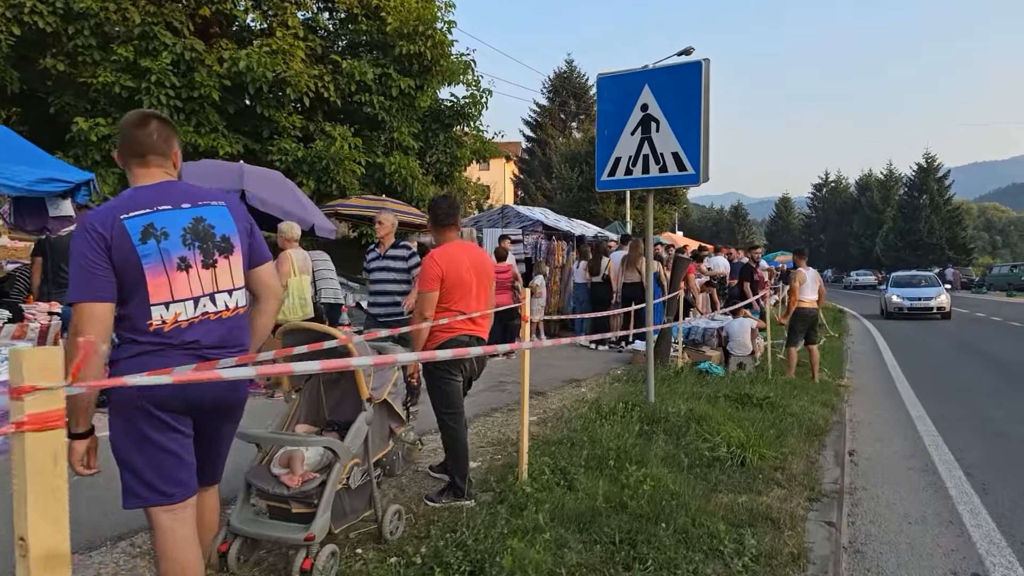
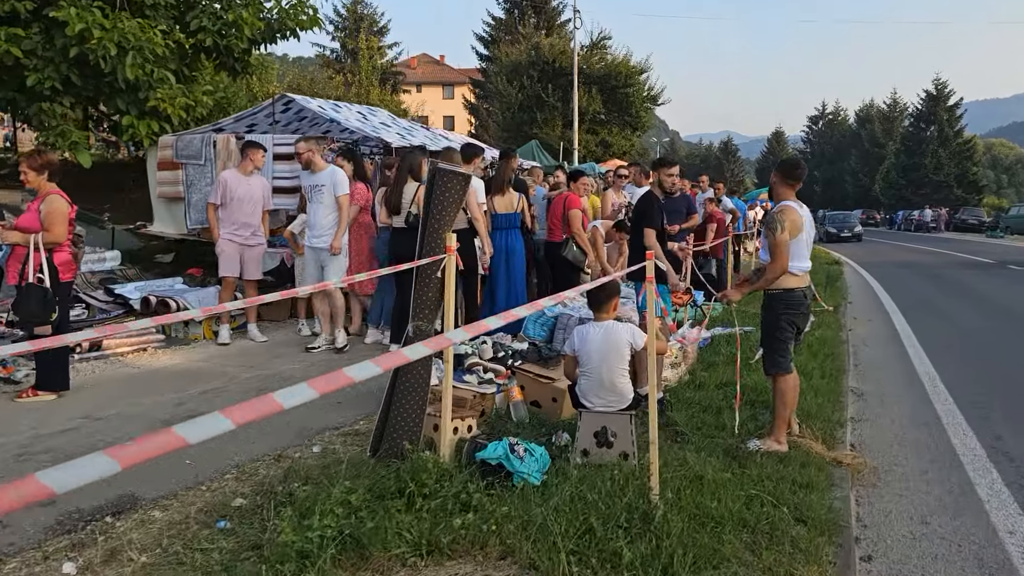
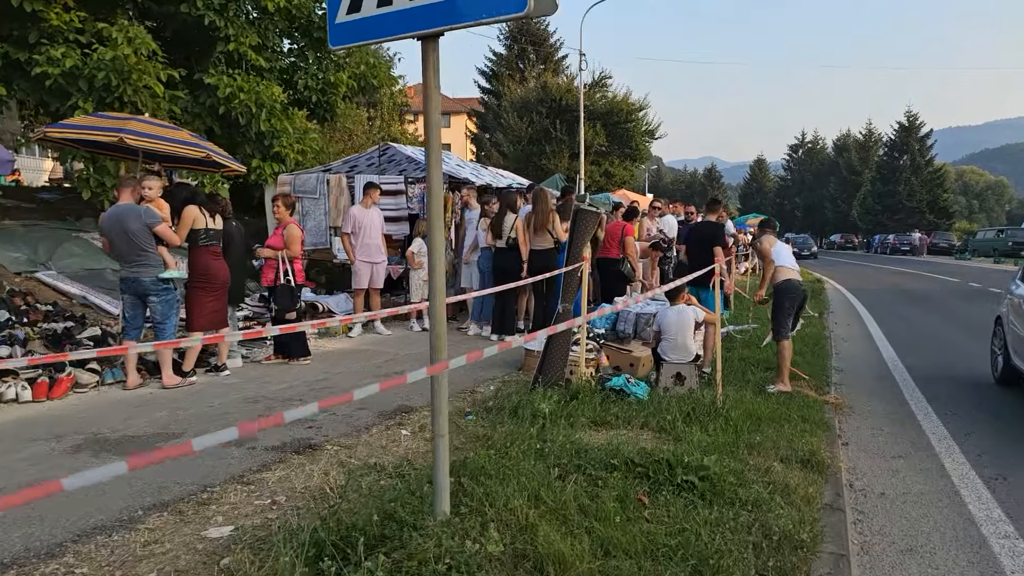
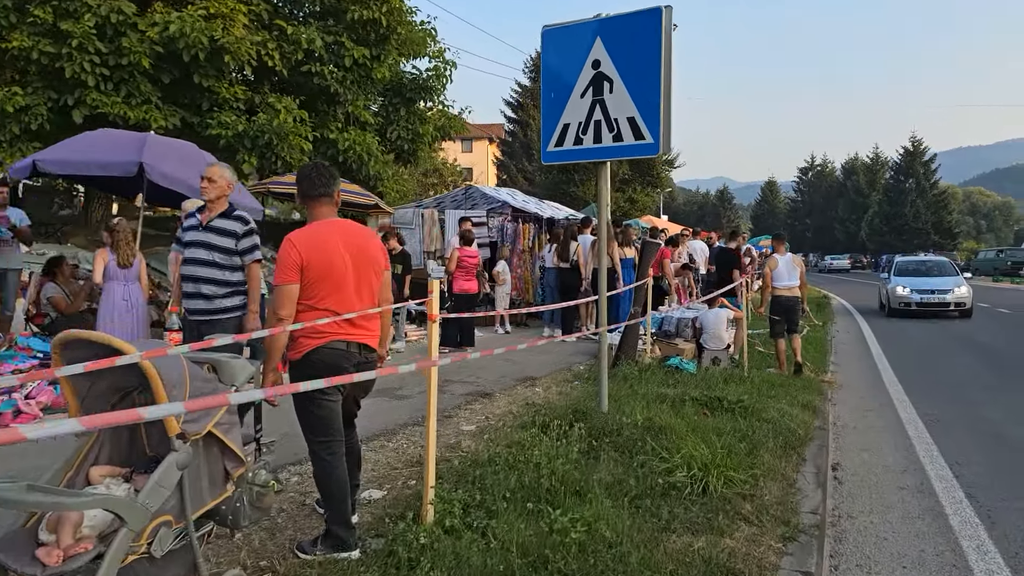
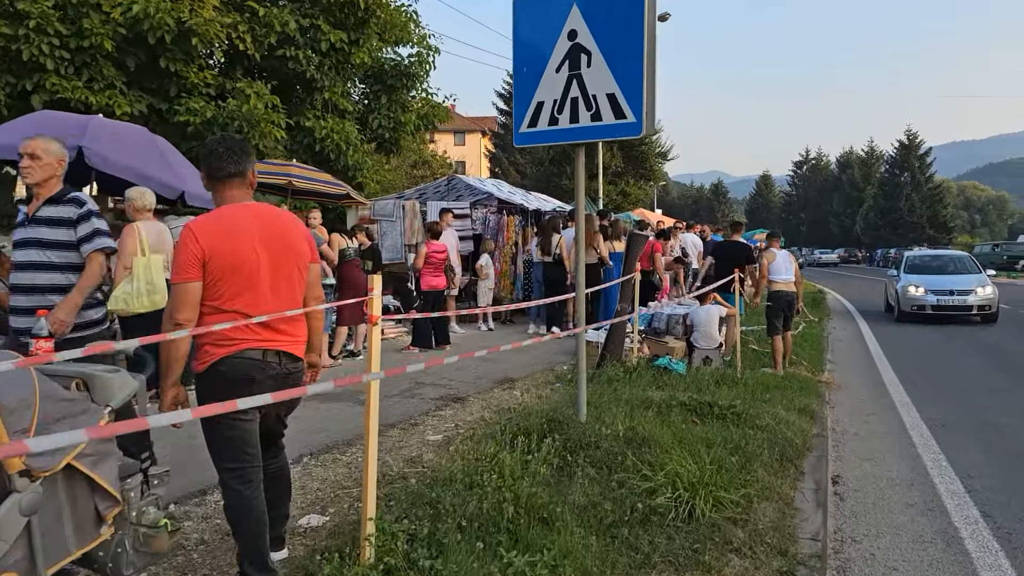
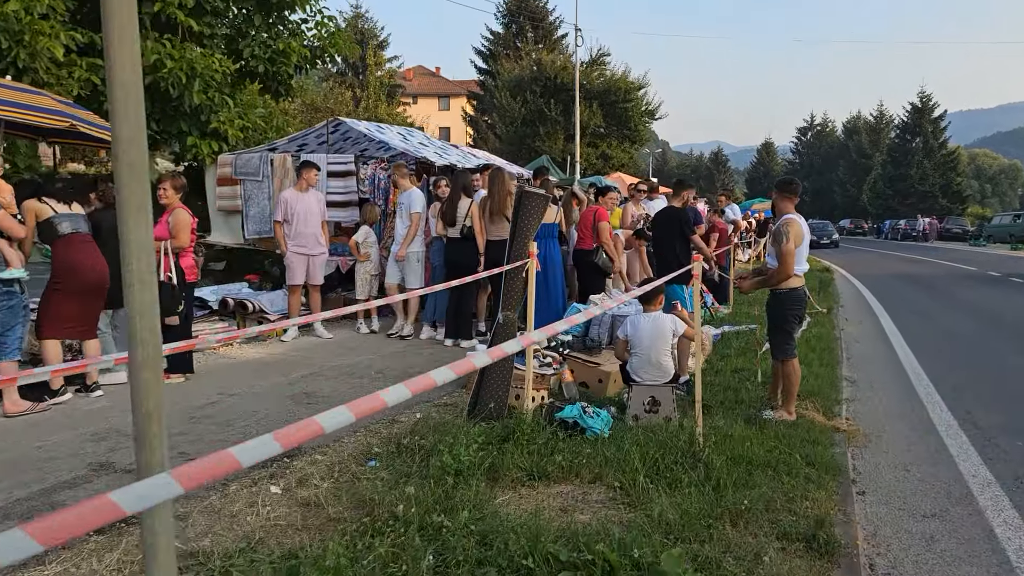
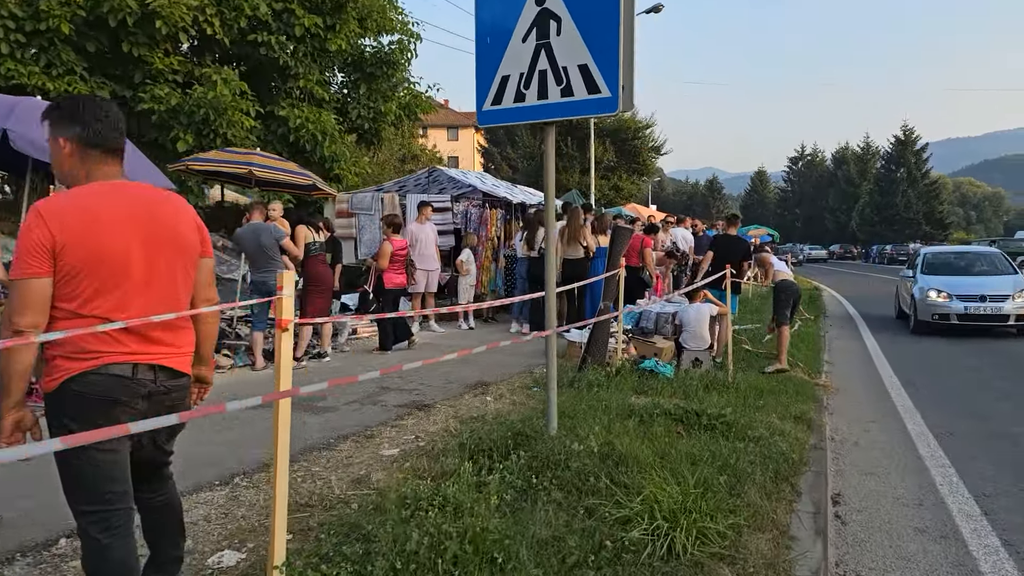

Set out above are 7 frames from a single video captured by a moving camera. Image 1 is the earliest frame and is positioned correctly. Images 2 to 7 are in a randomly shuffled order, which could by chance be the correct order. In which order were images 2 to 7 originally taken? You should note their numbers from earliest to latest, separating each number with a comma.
4, 5, 7, 3, 6, 2
